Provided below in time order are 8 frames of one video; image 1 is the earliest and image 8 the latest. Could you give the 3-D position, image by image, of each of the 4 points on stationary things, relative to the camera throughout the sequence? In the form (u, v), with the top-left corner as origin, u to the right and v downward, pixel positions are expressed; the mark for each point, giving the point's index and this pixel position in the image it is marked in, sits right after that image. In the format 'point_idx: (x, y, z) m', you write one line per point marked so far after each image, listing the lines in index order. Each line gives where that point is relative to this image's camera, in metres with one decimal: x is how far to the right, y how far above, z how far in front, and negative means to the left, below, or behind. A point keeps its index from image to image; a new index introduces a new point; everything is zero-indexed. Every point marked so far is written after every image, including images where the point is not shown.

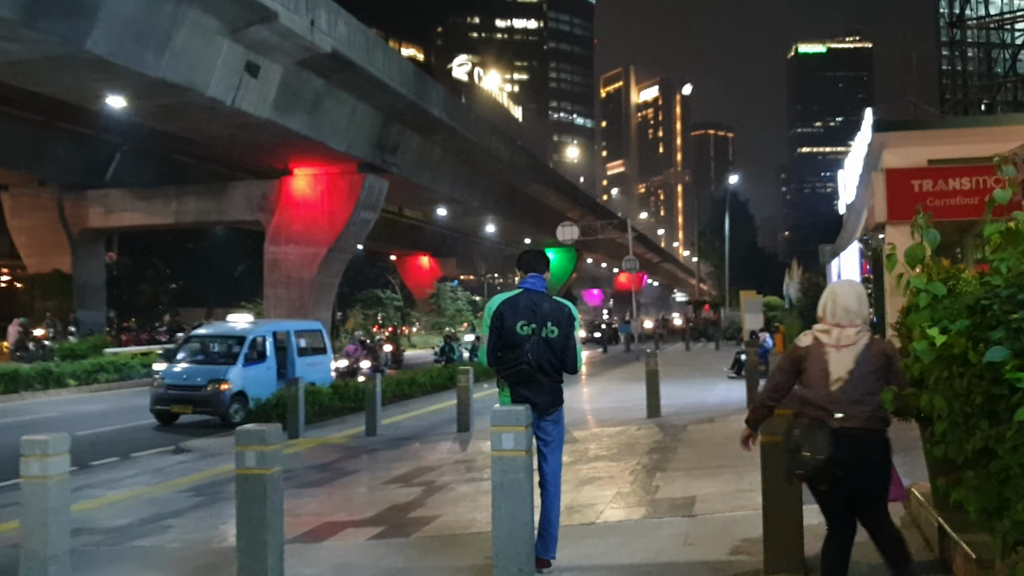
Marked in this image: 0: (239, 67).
0: (-6.4, +5.0, +19.9) m
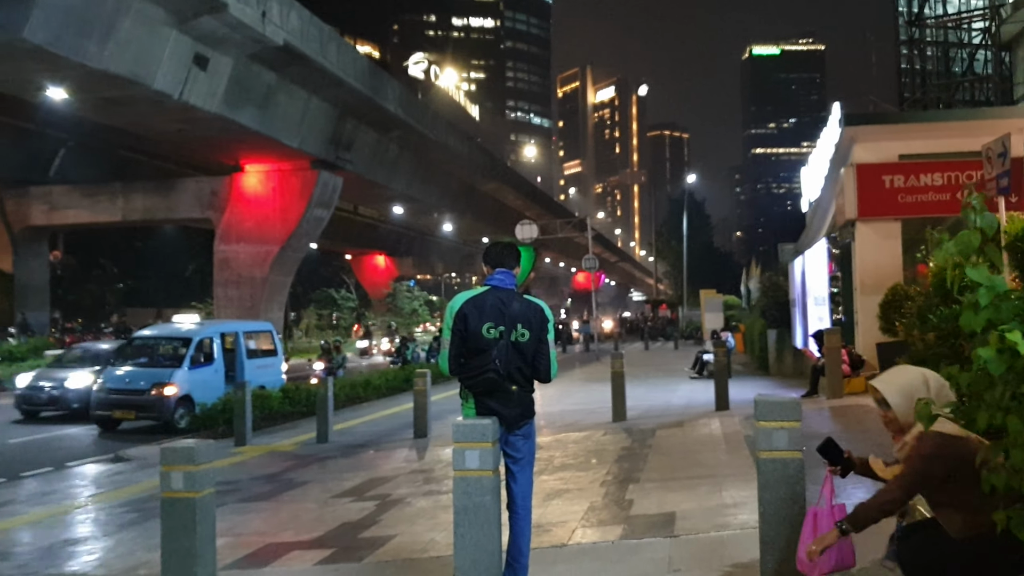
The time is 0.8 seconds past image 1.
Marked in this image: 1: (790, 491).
0: (-7.3, +5.0, +18.9) m
1: (+1.4, -1.0, +4.1) m
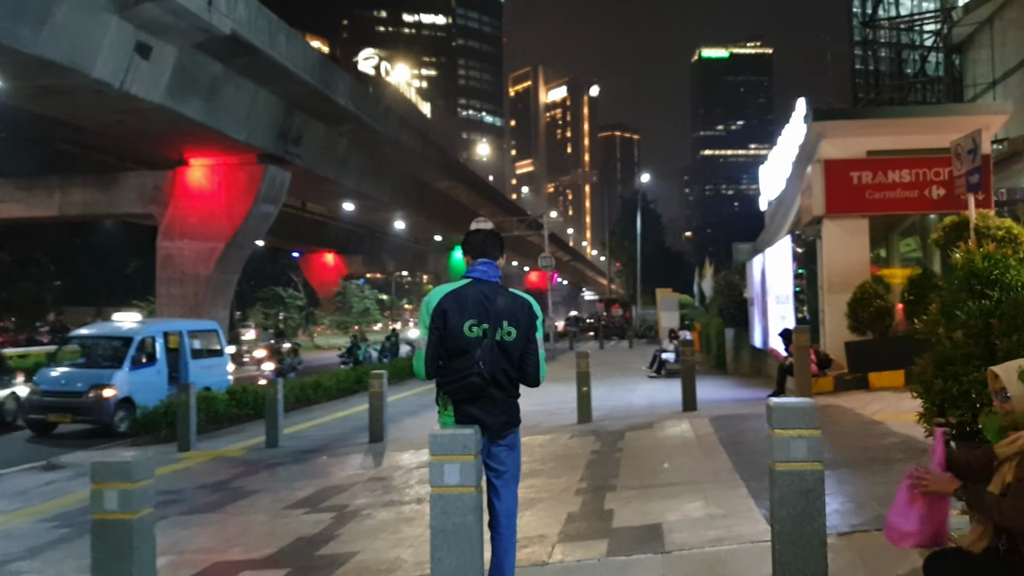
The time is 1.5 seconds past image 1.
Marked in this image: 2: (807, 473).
0: (-8.3, +5.1, +18.0) m
1: (+1.3, -1.0, +3.6) m
2: (+1.3, -0.8, +3.6) m
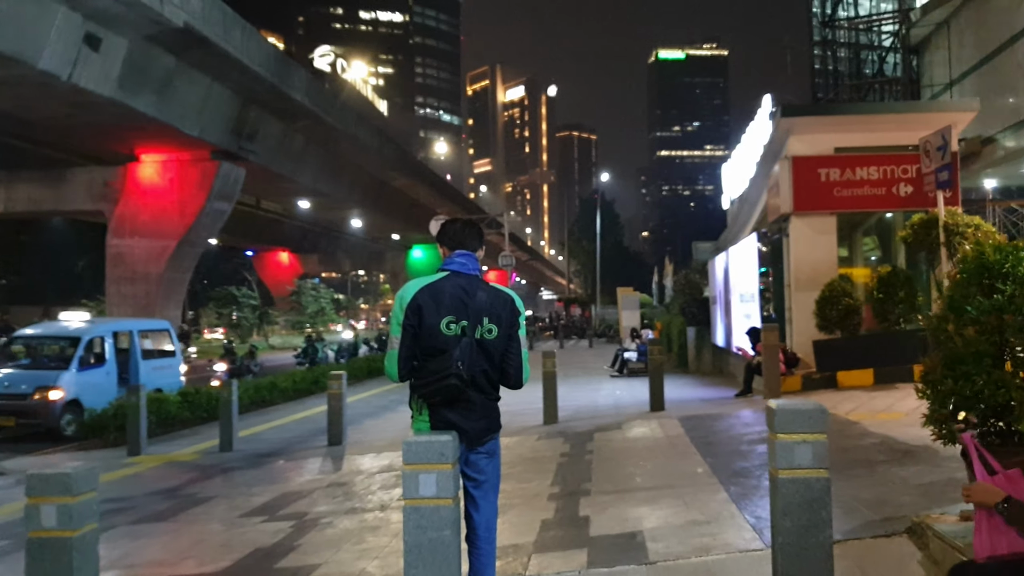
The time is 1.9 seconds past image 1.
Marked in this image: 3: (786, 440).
0: (-9.0, +5.1, +17.2) m
1: (+1.2, -0.9, +3.4) m
2: (+1.2, -0.8, +3.4) m
3: (+1.1, -0.6, +3.4) m
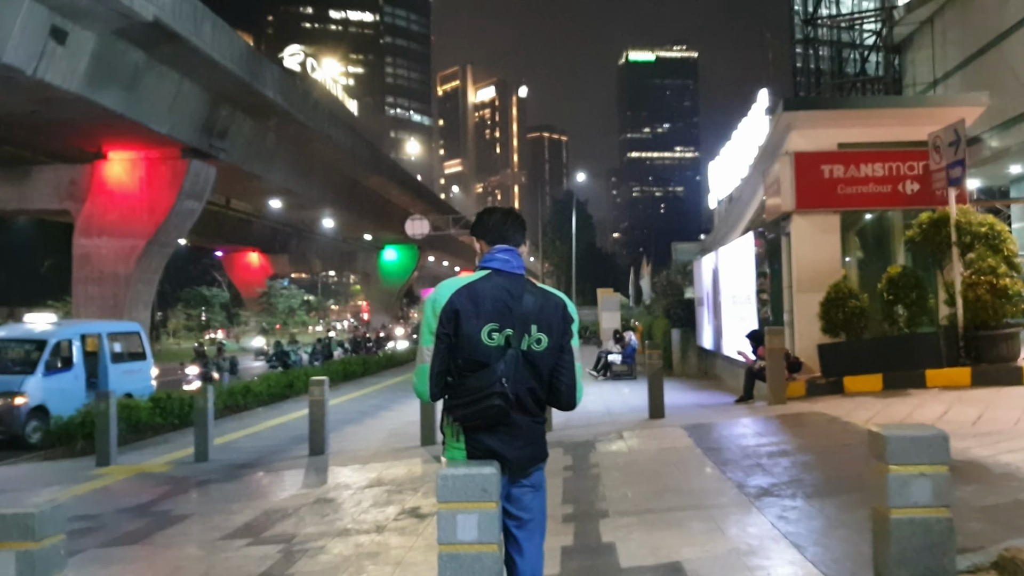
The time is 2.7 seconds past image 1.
0: (-9.3, +5.1, +16.3) m
1: (+1.4, -0.9, +2.8) m
2: (+1.4, -0.8, +2.8) m
3: (+1.3, -0.6, +2.9) m
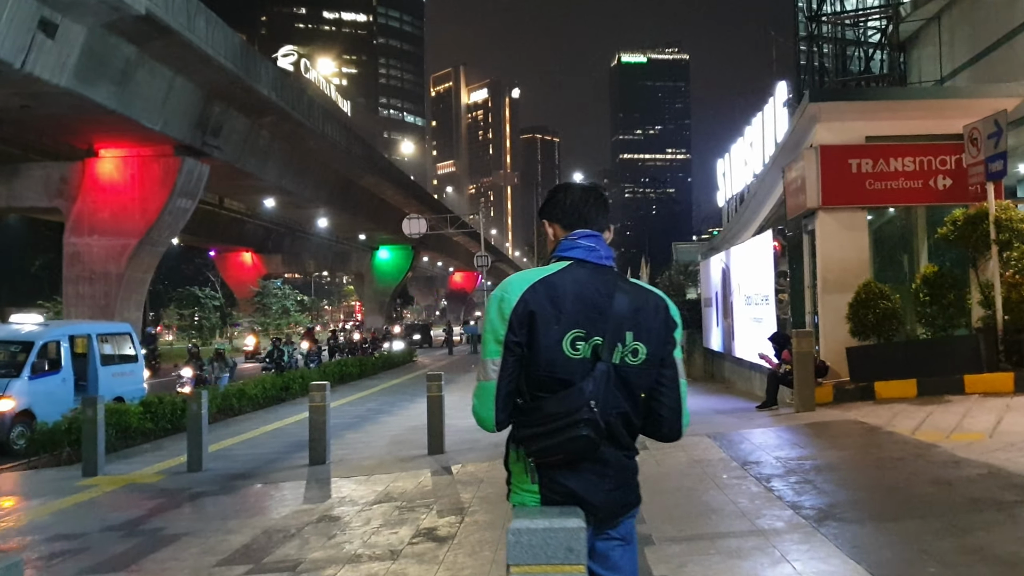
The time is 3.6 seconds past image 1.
0: (-9.2, +5.1, +15.6) m
1: (+1.7, -0.9, +2.2) m
2: (+1.7, -0.8, +2.2) m
3: (+1.6, -0.6, +2.3) m
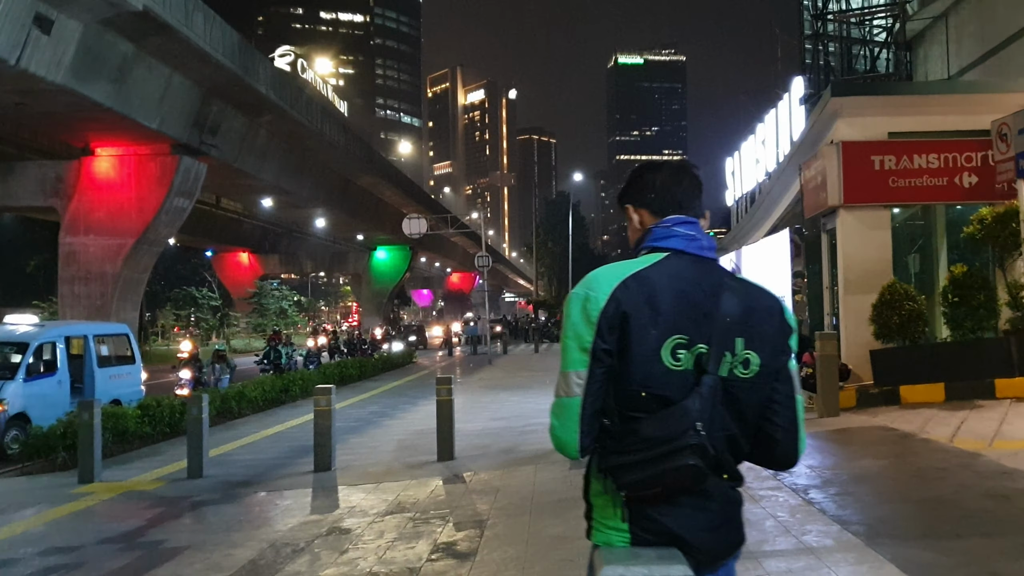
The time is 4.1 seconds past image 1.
0: (-9.1, +5.1, +15.2) m
1: (+1.9, -0.9, +1.9) m
2: (+1.9, -0.8, +1.9) m
3: (+1.8, -0.6, +1.9) m
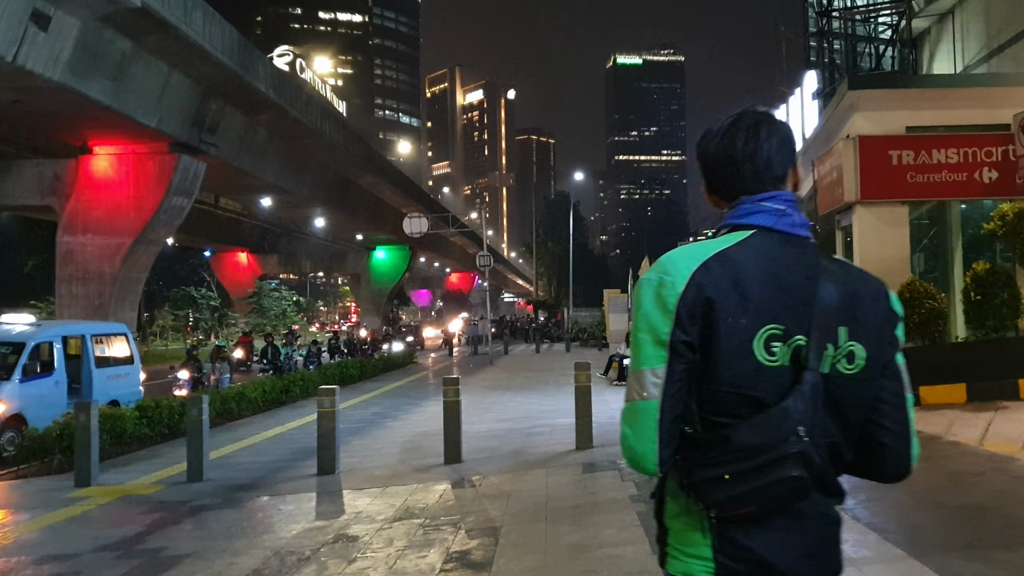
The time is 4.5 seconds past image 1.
0: (-9.0, +5.2, +14.9) m
1: (+2.0, -0.9, +1.6) m
2: (+2.0, -0.8, +1.6) m
3: (+1.9, -0.6, +1.6) m
